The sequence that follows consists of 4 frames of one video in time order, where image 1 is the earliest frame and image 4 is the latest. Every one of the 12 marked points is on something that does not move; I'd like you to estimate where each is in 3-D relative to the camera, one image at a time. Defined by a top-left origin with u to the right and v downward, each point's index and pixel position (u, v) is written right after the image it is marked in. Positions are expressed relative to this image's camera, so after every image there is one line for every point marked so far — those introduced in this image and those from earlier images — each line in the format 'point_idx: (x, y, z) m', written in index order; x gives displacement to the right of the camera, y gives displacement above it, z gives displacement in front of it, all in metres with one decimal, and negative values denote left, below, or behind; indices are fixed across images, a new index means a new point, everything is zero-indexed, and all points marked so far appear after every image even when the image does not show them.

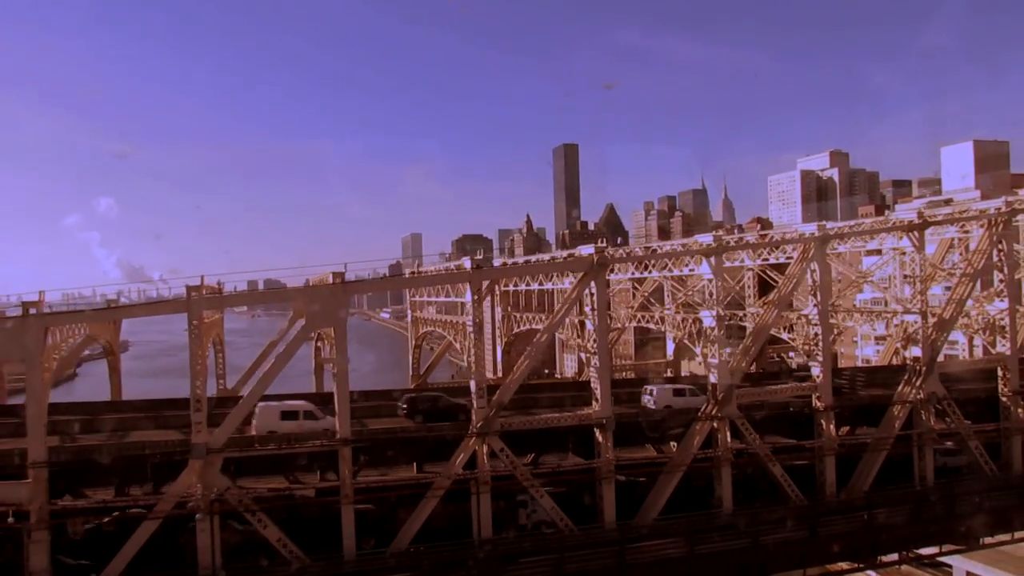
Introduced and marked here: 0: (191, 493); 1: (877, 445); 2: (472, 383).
0: (-4.4, -2.8, +9.2) m
1: (+7.0, -3.0, +12.8) m
2: (-0.6, -1.5, +10.5) m
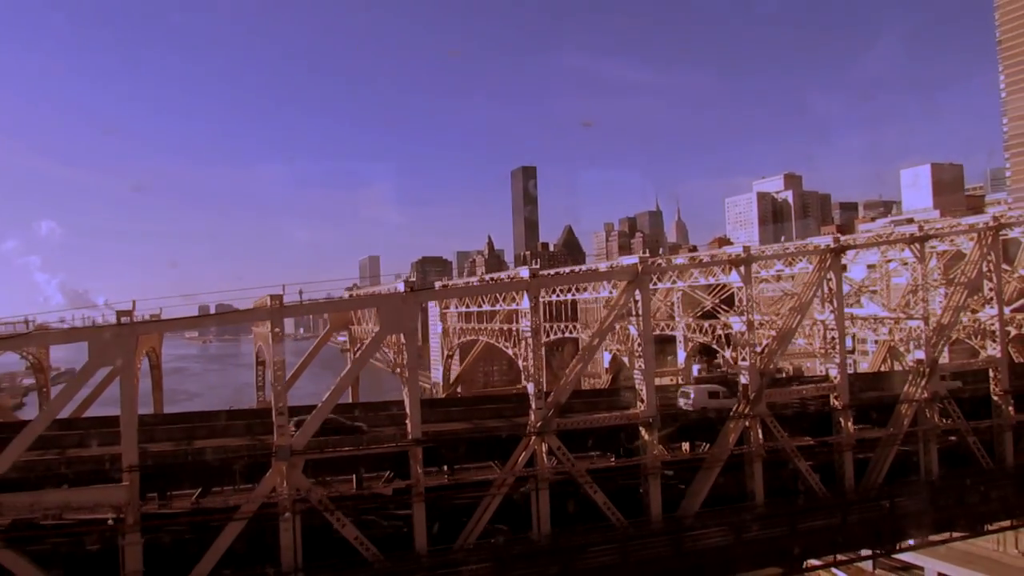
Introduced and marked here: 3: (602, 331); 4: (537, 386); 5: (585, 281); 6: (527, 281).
0: (-3.4, -2.9, +9.5) m
1: (+7.8, -3.2, +13.8) m
2: (+0.3, -1.6, +11.1) m
3: (+1.6, -0.7, +11.6) m
4: (+0.5, -1.6, +11.1) m
5: (+1.3, +0.1, +11.6) m
6: (+0.3, +0.1, +11.2) m
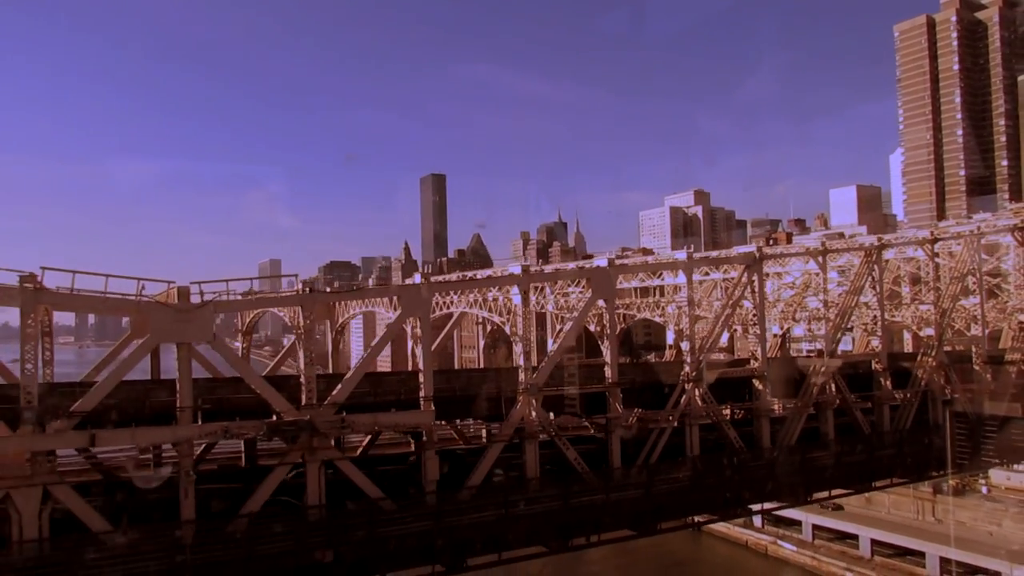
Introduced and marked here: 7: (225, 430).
0: (+0.2, -2.4, +12.0) m
1: (+10.6, -2.9, +17.8) m
2: (+3.7, -1.2, +14.1) m
3: (+4.9, -0.3, +14.8) m
4: (+3.8, -1.2, +14.2) m
5: (+4.6, +0.5, +14.8) m
6: (+3.6, +0.6, +14.2) m
7: (-4.1, -2.0, +9.6) m
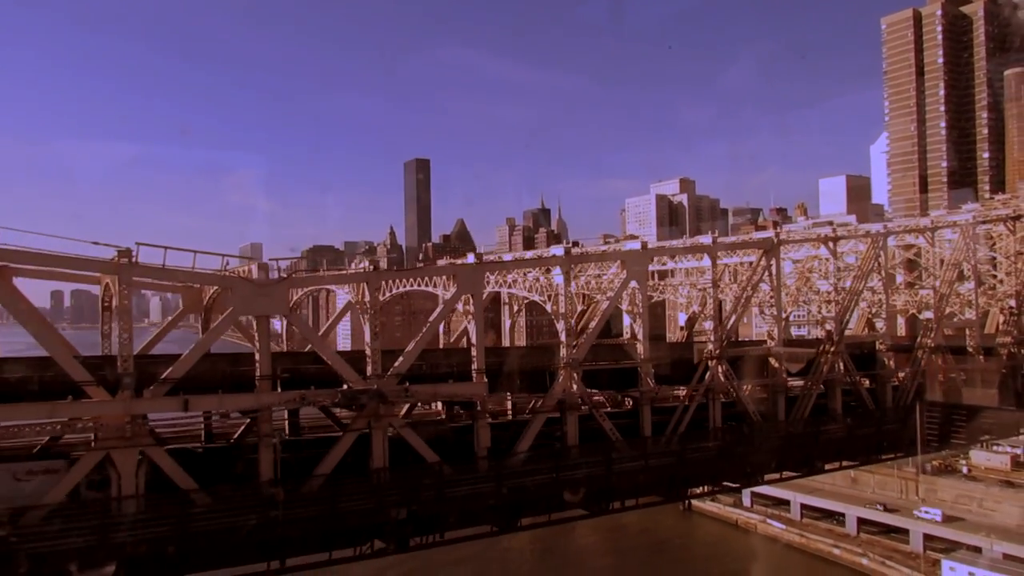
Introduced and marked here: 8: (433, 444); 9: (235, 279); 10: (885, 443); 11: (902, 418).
0: (+1.0, -2.0, +12.9) m
1: (+11.3, -2.5, +18.9) m
2: (+4.4, -0.8, +15.0) m
3: (+5.6, +0.1, +15.7) m
4: (+4.6, -0.8, +15.0) m
5: (+5.3, +0.9, +15.7) m
6: (+4.4, +0.9, +15.1) m
7: (-3.2, -1.7, +10.3) m
8: (-1.5, -2.9, +12.3) m
9: (-4.2, +0.1, +10.1) m
10: (+9.2, -3.9, +16.5) m
11: (+10.3, -3.4, +17.6) m
